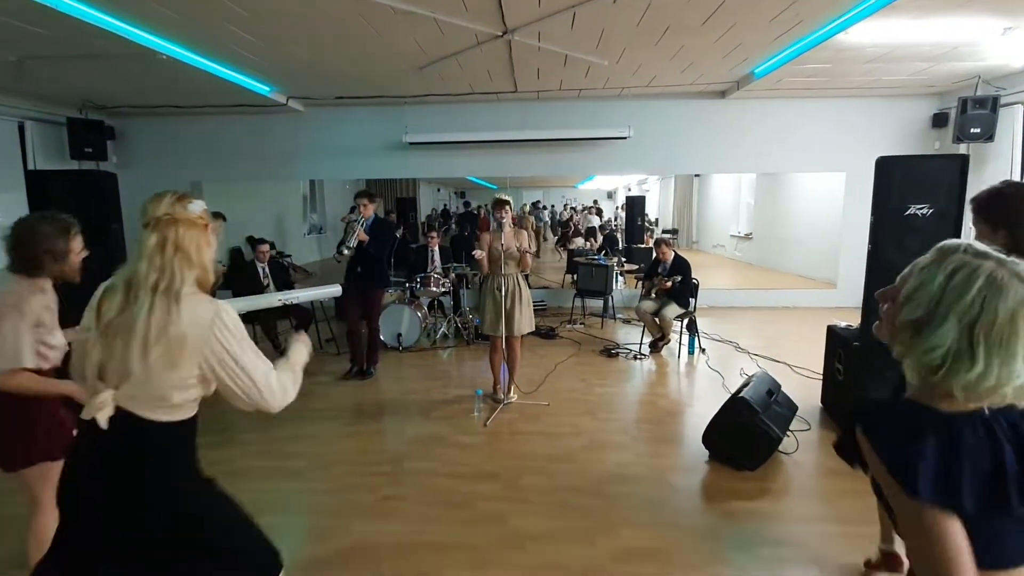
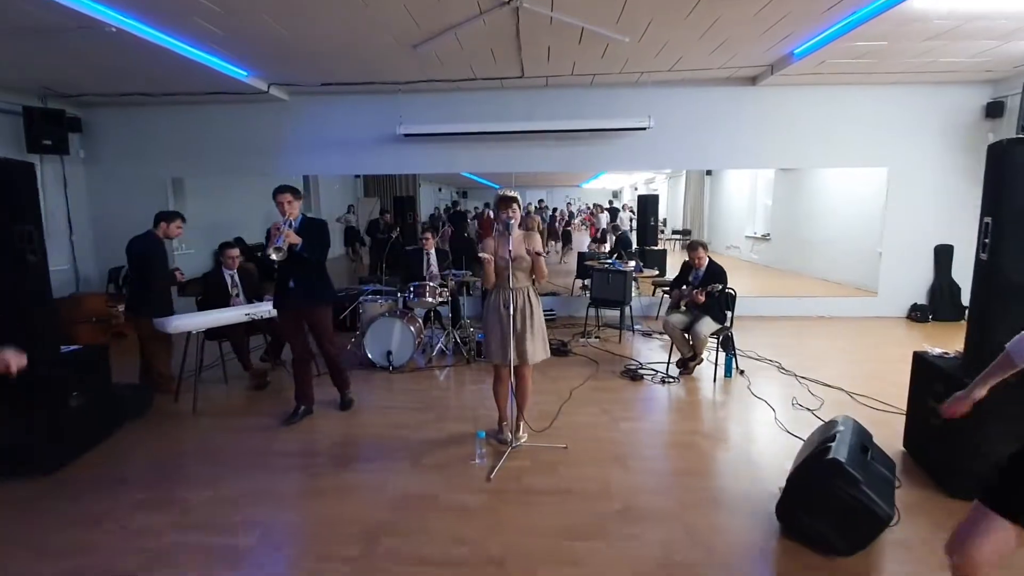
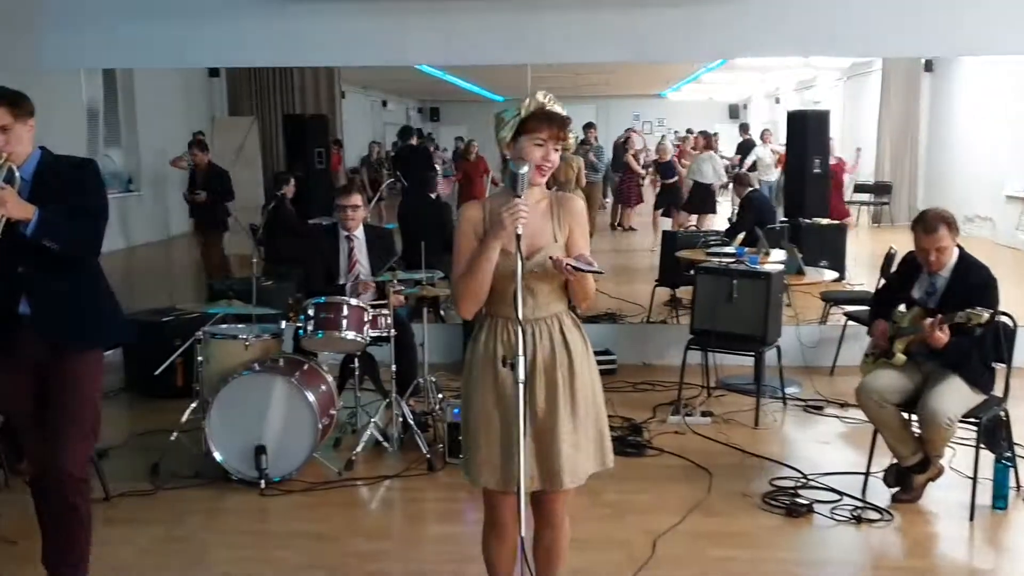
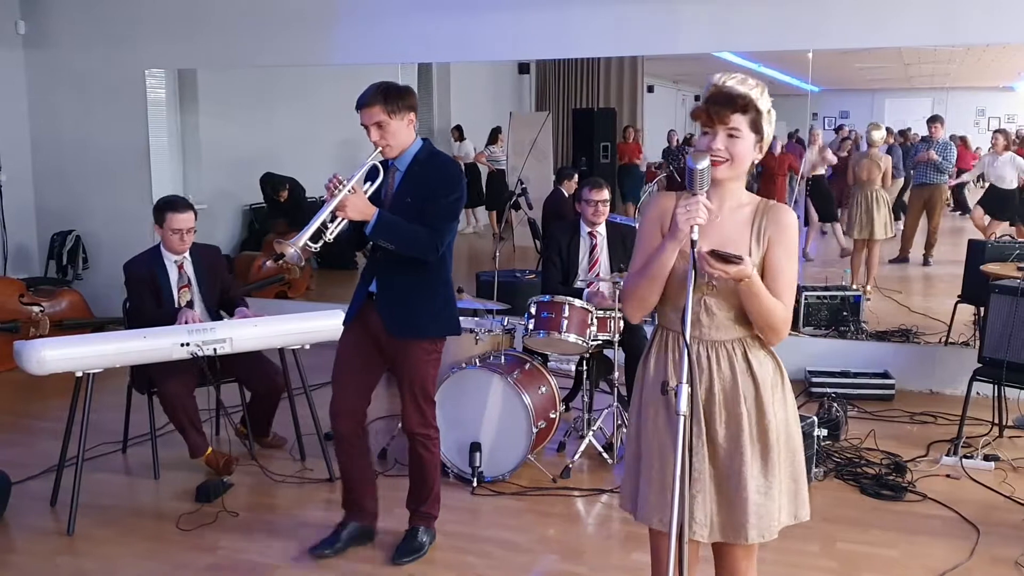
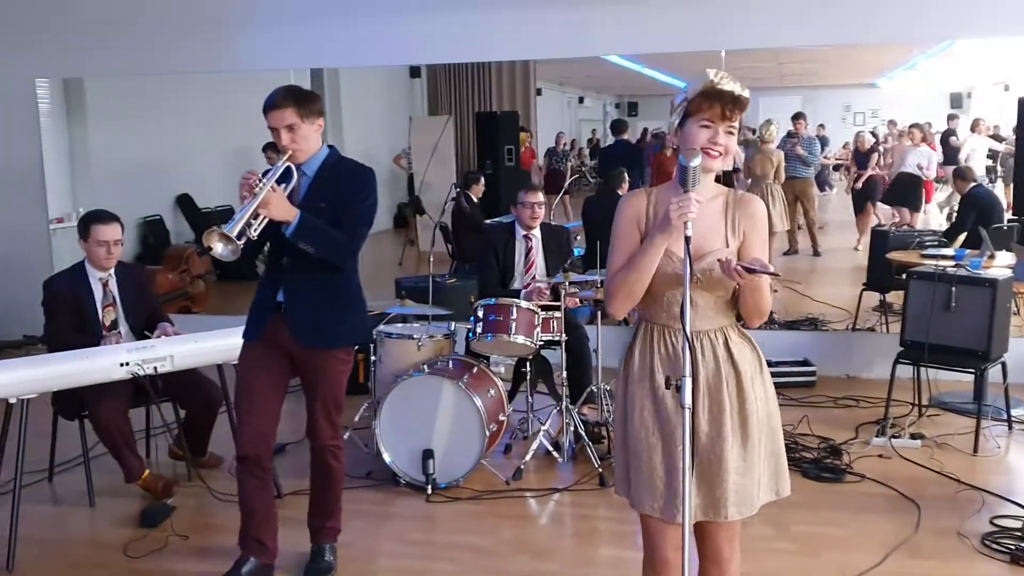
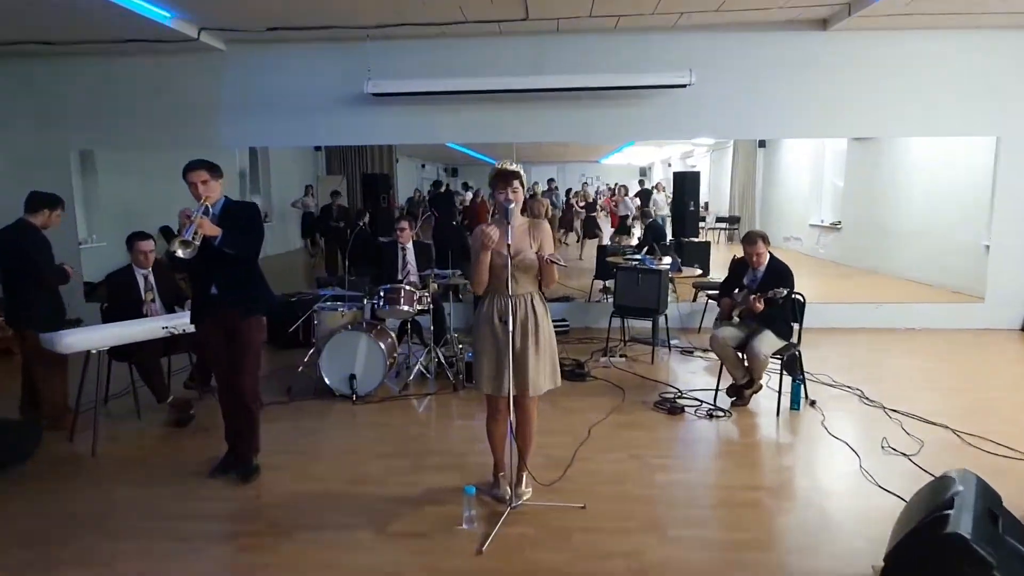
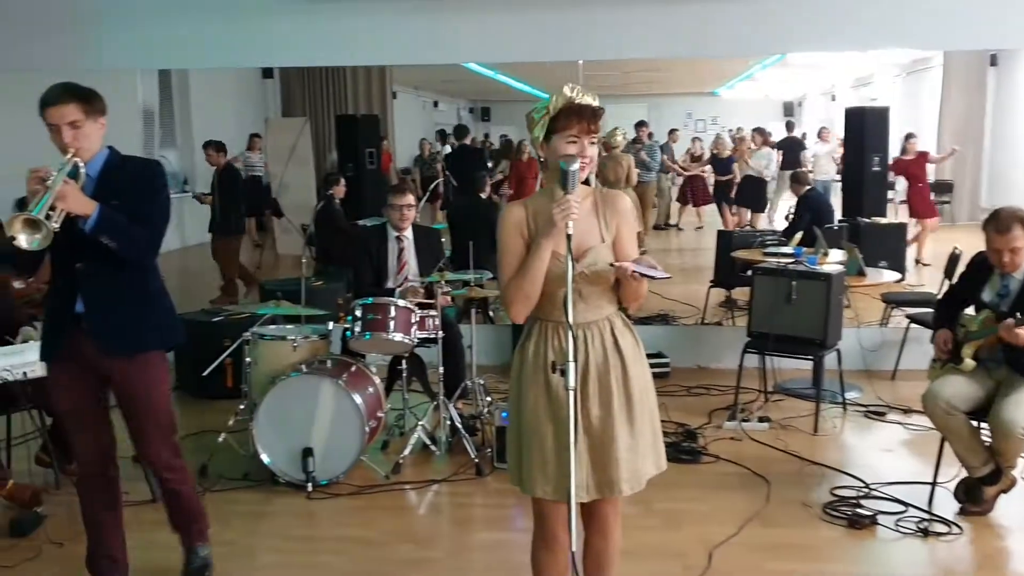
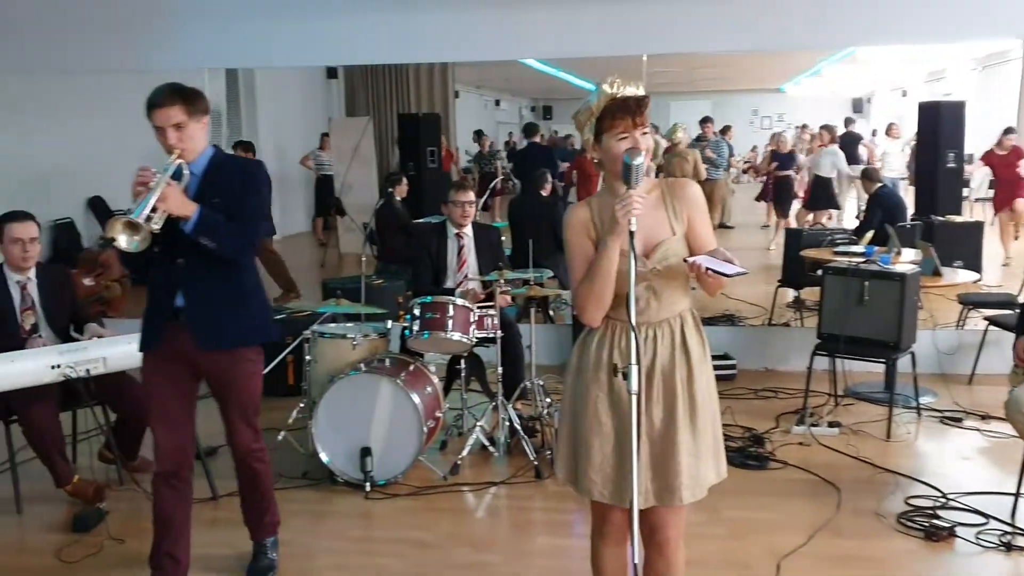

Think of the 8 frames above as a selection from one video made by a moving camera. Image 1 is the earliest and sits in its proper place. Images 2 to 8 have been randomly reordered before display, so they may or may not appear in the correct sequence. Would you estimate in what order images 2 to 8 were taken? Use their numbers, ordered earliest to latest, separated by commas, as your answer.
2, 6, 3, 7, 8, 5, 4
